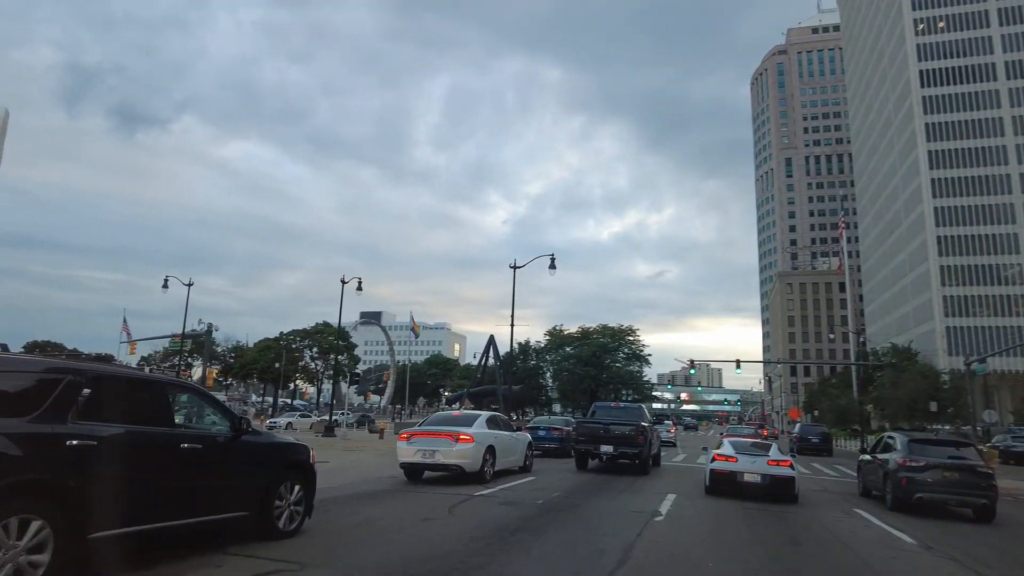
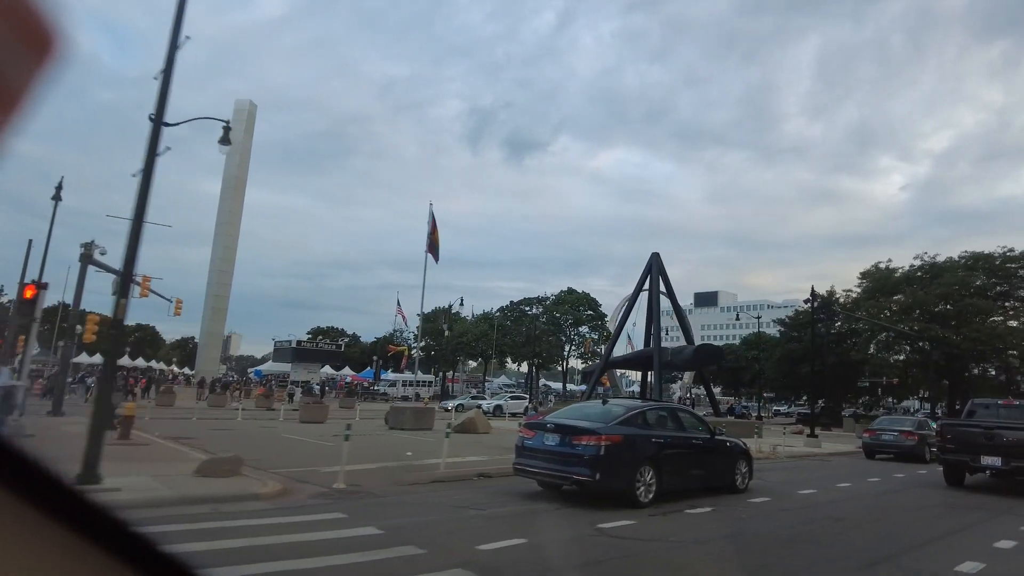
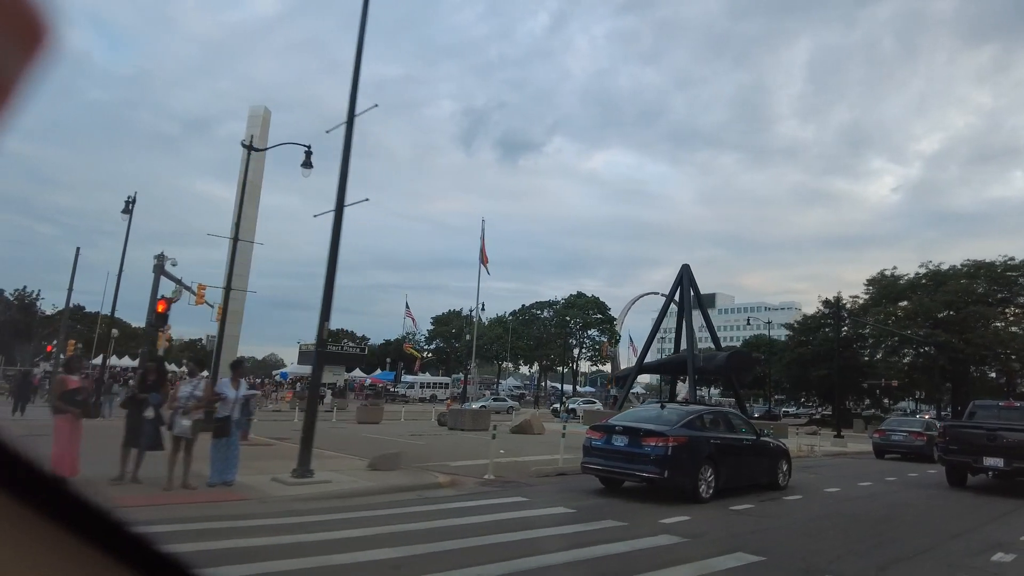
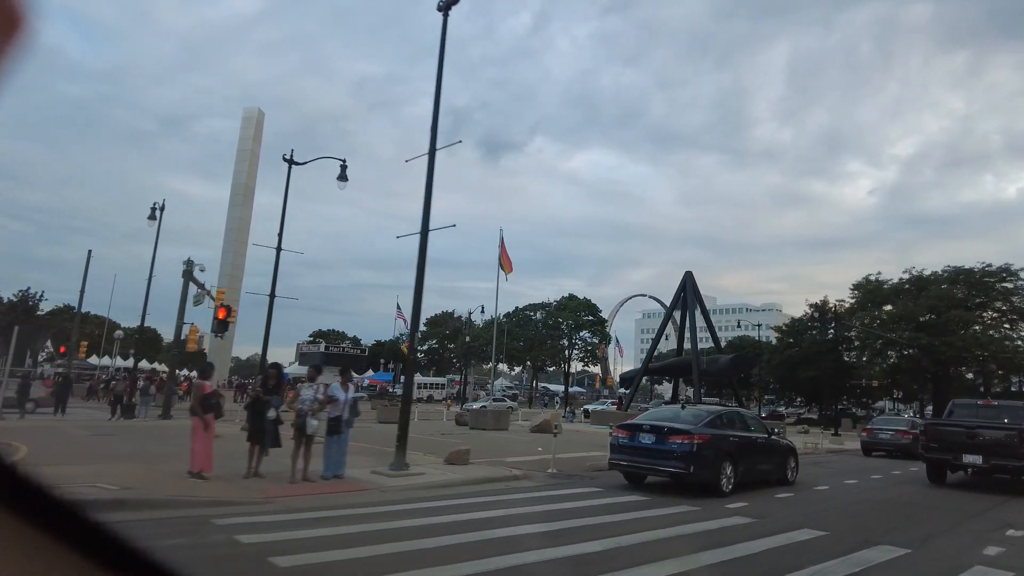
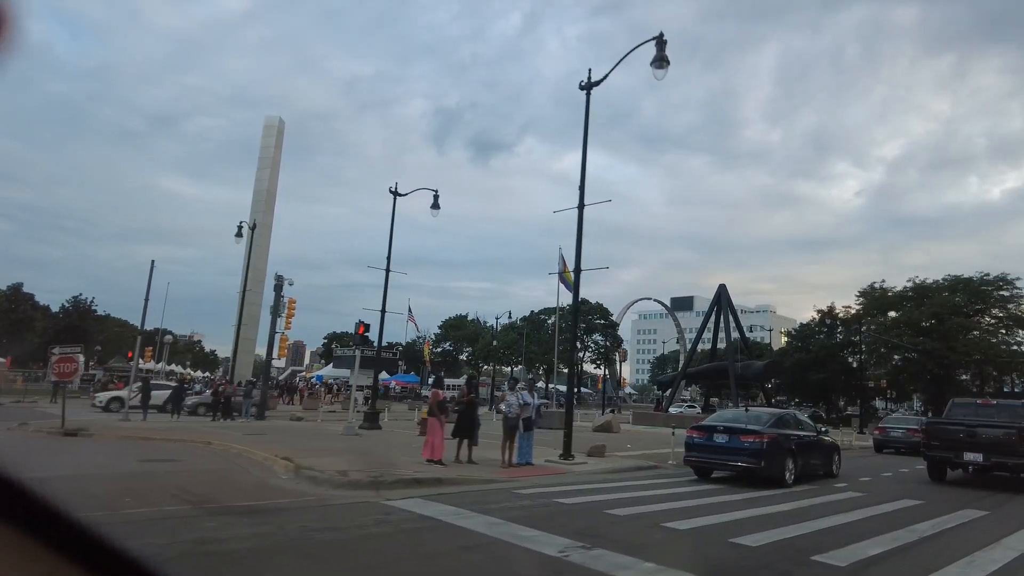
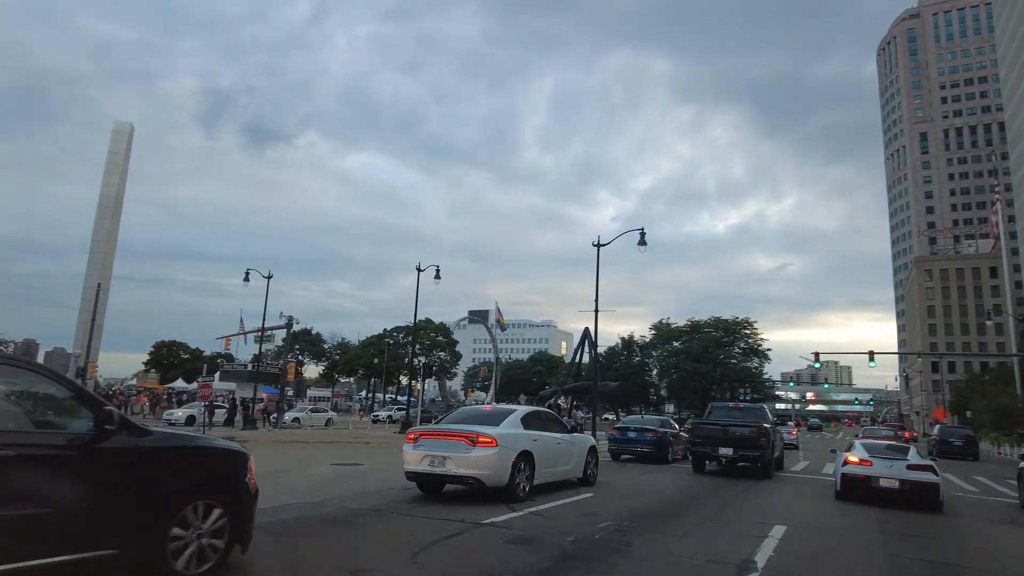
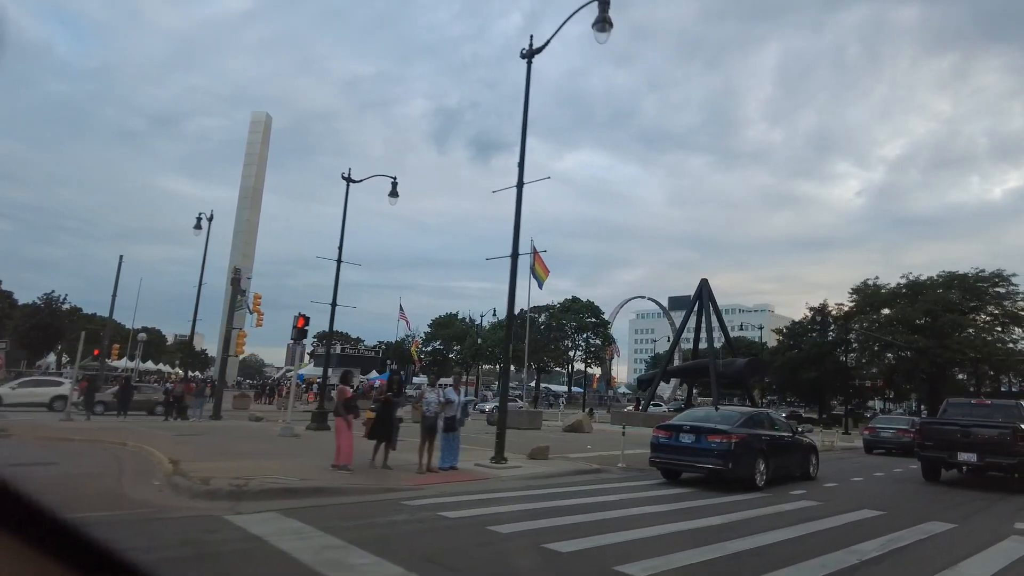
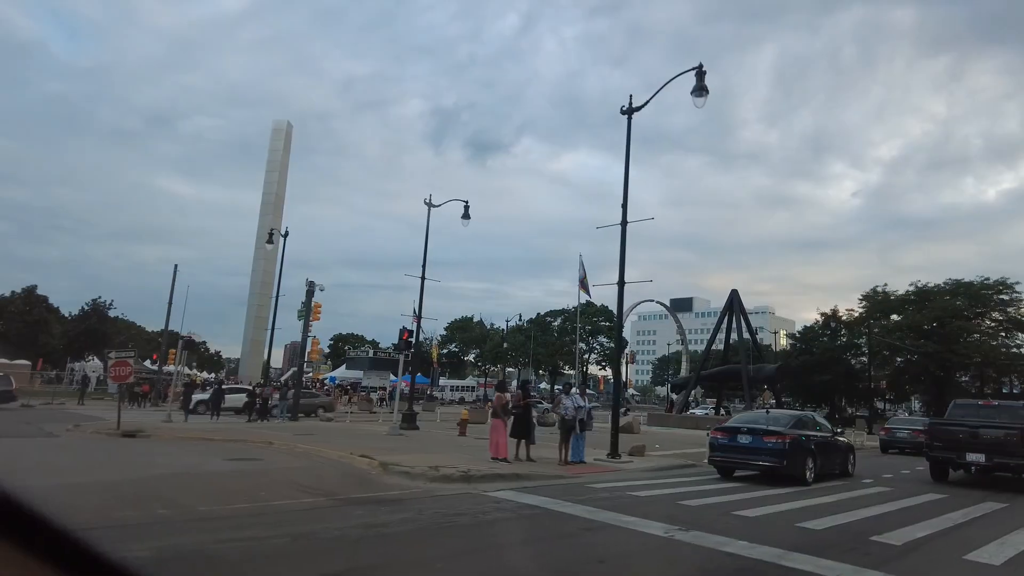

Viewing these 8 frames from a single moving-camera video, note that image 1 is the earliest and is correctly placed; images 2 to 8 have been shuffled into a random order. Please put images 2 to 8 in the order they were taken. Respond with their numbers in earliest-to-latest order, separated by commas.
6, 8, 5, 7, 4, 3, 2
